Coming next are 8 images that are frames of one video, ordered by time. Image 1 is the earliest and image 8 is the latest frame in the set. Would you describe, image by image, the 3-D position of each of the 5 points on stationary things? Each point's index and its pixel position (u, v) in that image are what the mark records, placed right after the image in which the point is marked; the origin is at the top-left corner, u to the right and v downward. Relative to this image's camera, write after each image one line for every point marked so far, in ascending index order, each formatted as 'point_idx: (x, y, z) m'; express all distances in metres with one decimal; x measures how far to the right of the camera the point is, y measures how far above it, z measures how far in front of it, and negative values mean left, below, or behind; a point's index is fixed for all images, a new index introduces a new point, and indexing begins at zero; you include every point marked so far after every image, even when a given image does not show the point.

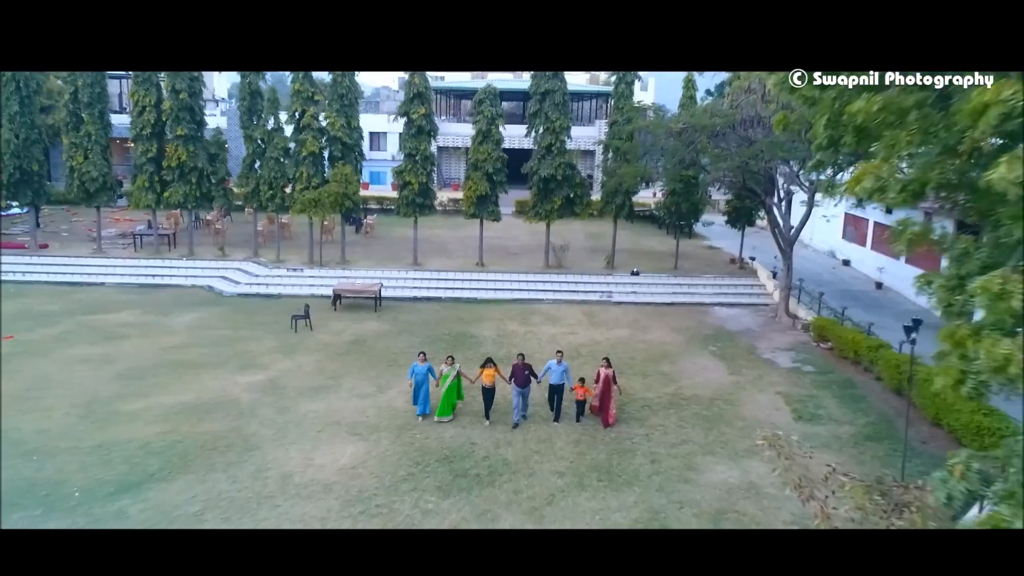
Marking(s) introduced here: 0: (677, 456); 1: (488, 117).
0: (+1.4, -1.5, +4.8) m
1: (-0.4, +2.9, +9.8) m
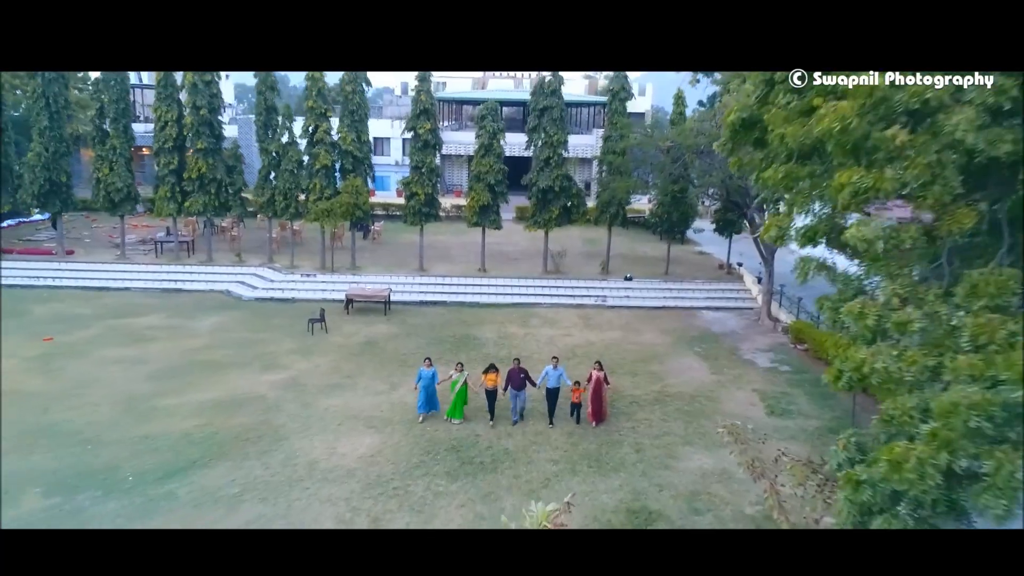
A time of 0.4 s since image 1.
0: (+1.4, -1.5, +5.4) m
1: (-0.4, +2.9, +10.4) m
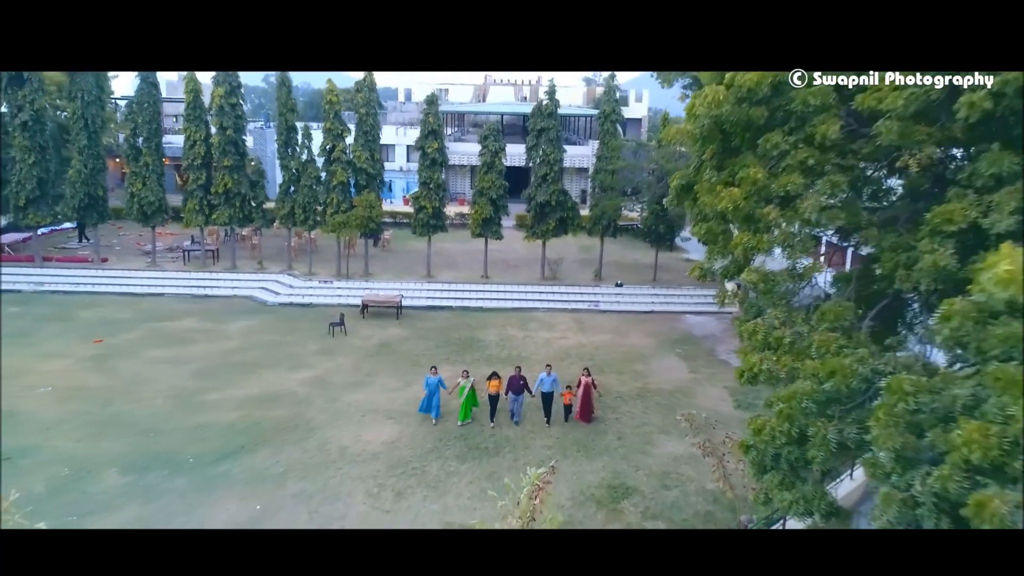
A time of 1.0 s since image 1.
0: (+1.4, -1.7, +6.3) m
1: (-0.4, +2.7, +11.3) m
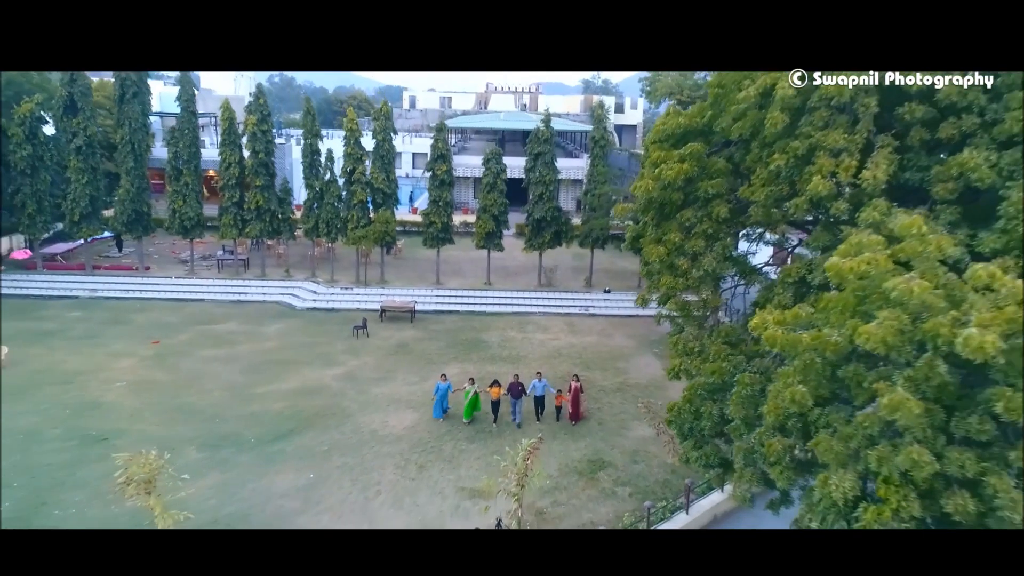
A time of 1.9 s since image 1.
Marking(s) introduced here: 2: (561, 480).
0: (+1.4, -1.8, +7.7) m
1: (-0.4, +2.6, +12.6) m
2: (+0.6, -2.2, +6.4) m
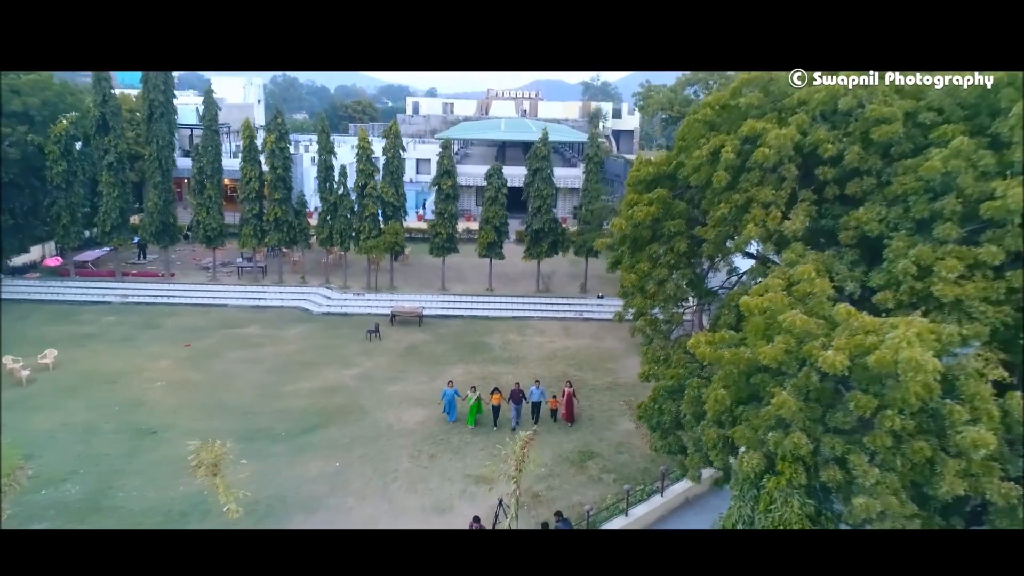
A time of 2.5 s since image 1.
0: (+1.4, -2.0, +8.7) m
1: (-0.4, +2.5, +13.6) m
2: (+0.6, -2.4, +7.4) m
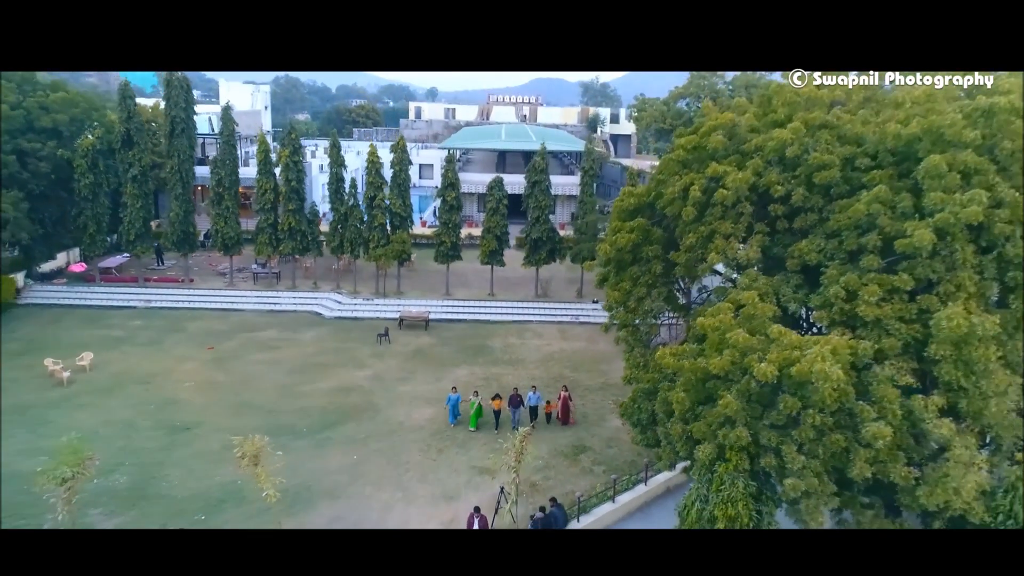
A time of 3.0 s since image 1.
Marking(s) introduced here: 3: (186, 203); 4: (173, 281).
0: (+1.4, -2.1, +9.5) m
1: (-0.4, +2.4, +14.4) m
2: (+0.6, -2.5, +8.2) m
3: (-8.4, +2.2, +14.3) m
4: (-9.0, +0.2, +14.8) m
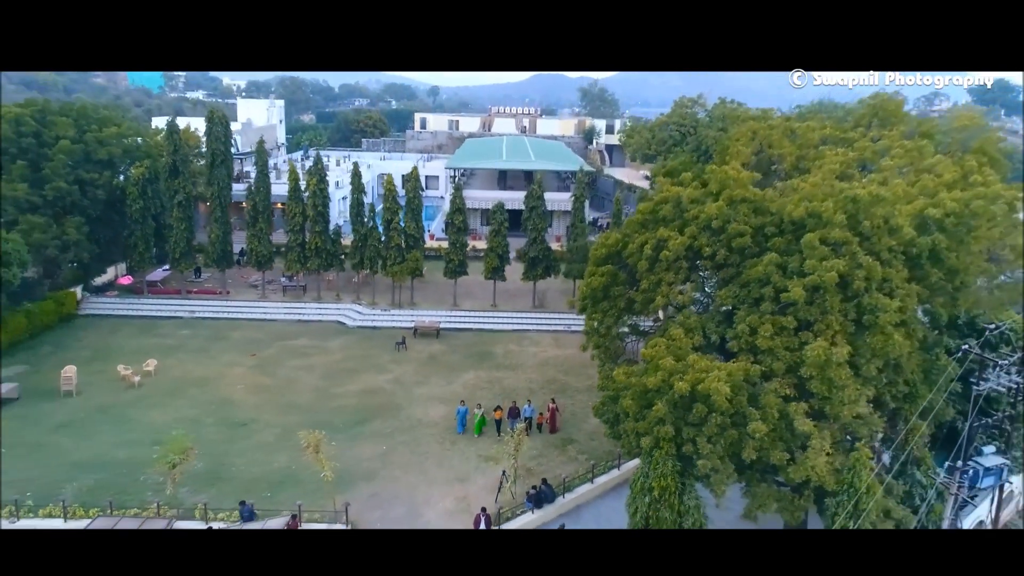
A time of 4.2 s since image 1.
0: (+1.4, -2.5, +11.4) m
1: (-0.4, +2.0, +16.2) m
2: (+0.6, -2.9, +10.1) m
3: (-8.4, +1.8, +16.2) m
4: (-9.0, -0.2, +16.7) m
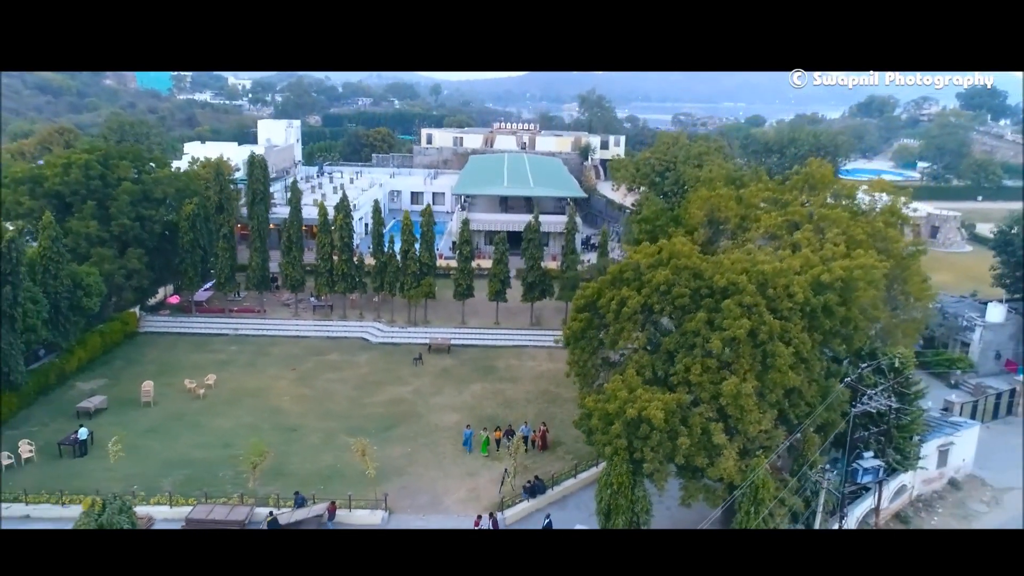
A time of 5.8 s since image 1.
0: (+1.4, -3.3, +13.9) m
1: (-0.4, +1.3, +18.7) m
2: (+0.6, -3.7, +12.6) m
3: (-8.3, +1.2, +18.6) m
4: (-9.0, -0.8, +19.2) m
